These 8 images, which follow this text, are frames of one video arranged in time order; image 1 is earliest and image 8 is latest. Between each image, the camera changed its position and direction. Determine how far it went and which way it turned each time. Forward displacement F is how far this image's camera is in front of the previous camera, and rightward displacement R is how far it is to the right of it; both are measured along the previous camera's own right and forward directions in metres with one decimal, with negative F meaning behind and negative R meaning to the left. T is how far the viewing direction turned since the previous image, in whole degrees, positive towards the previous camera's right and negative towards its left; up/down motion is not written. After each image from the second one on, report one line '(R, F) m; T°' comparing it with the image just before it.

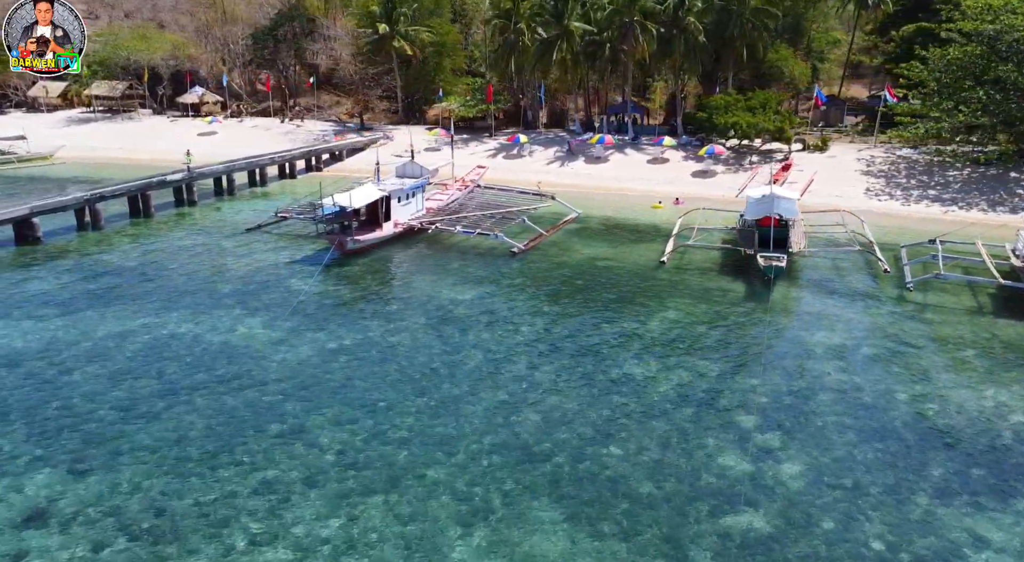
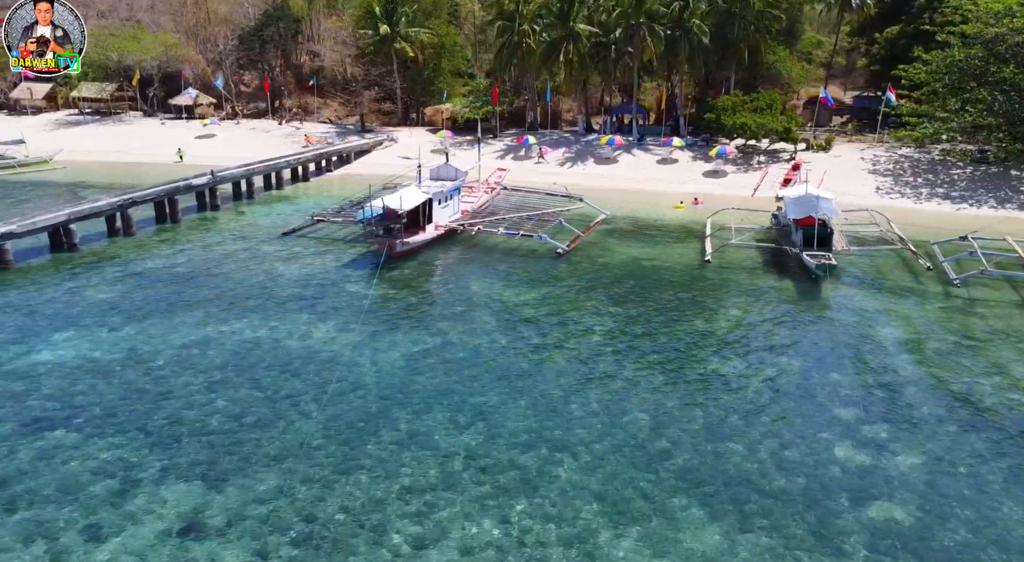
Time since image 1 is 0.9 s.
(-3.6, -0.2) m; +3°
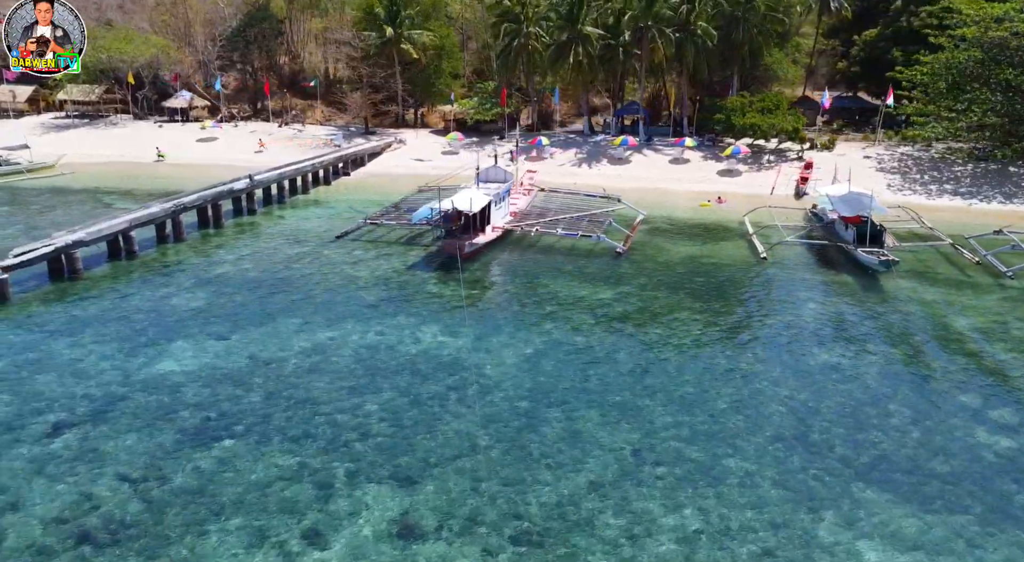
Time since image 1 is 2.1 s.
(-4.9, -0.3) m; +3°
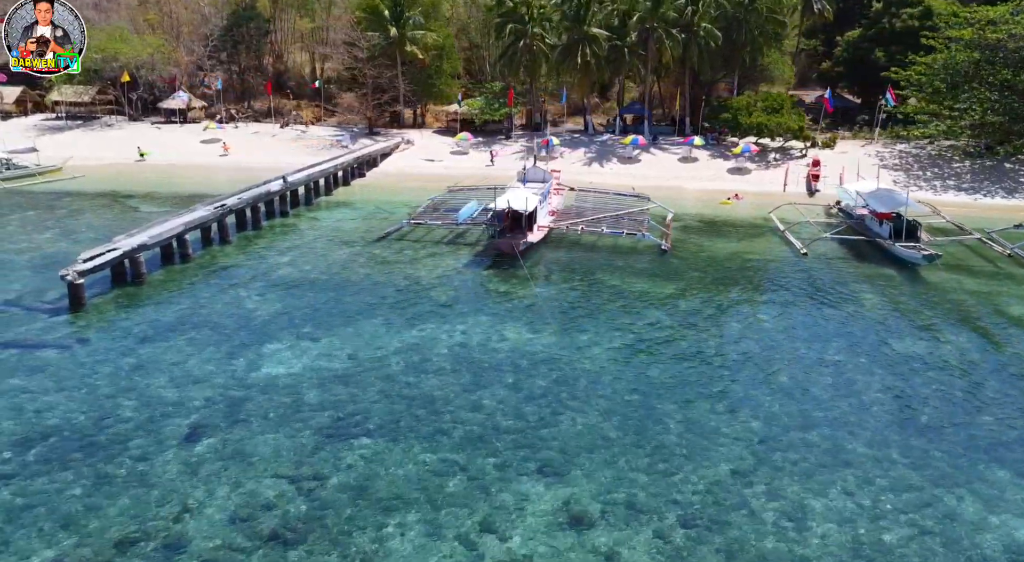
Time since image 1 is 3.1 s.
(-4.0, -0.4) m; +3°
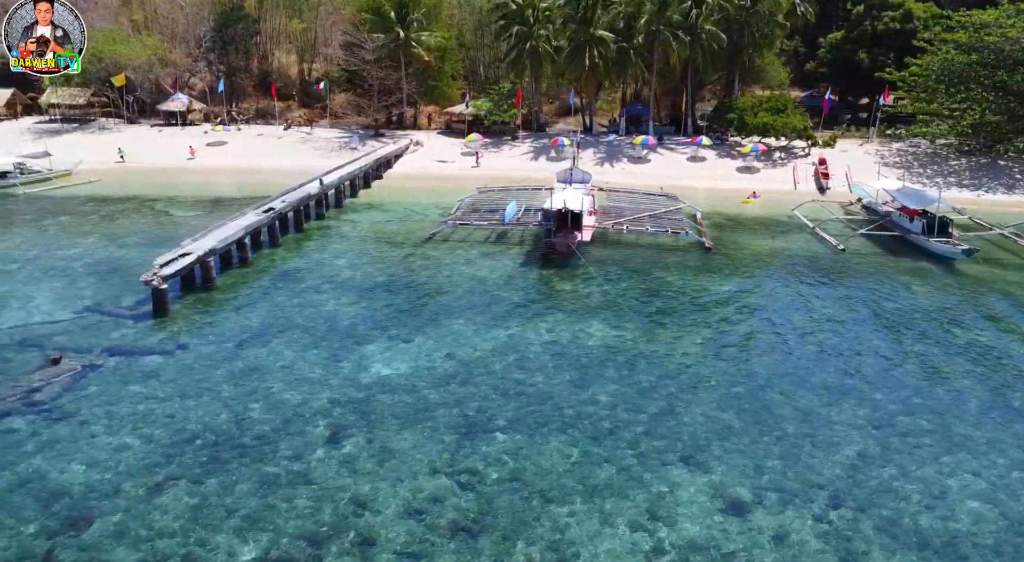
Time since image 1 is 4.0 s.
(-4.1, -0.5) m; +3°
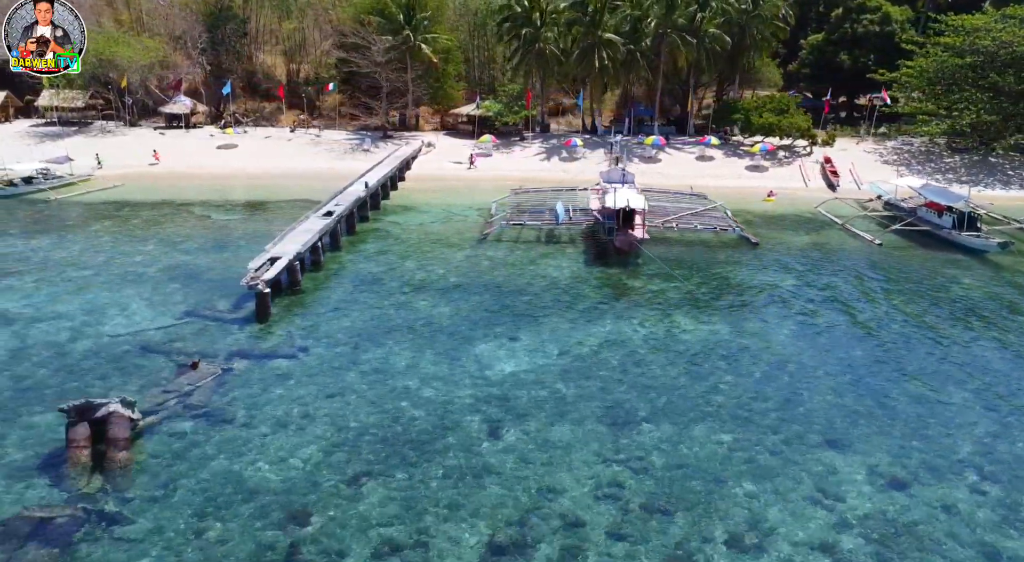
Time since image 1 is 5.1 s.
(-4.8, -0.8) m; +3°
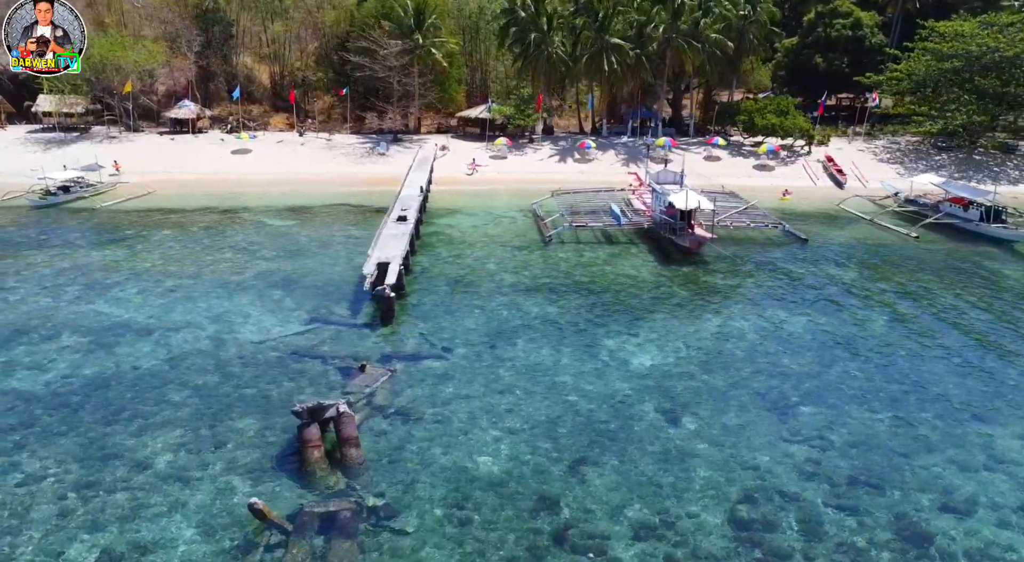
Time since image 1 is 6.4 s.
(-6.1, -0.9) m; +4°
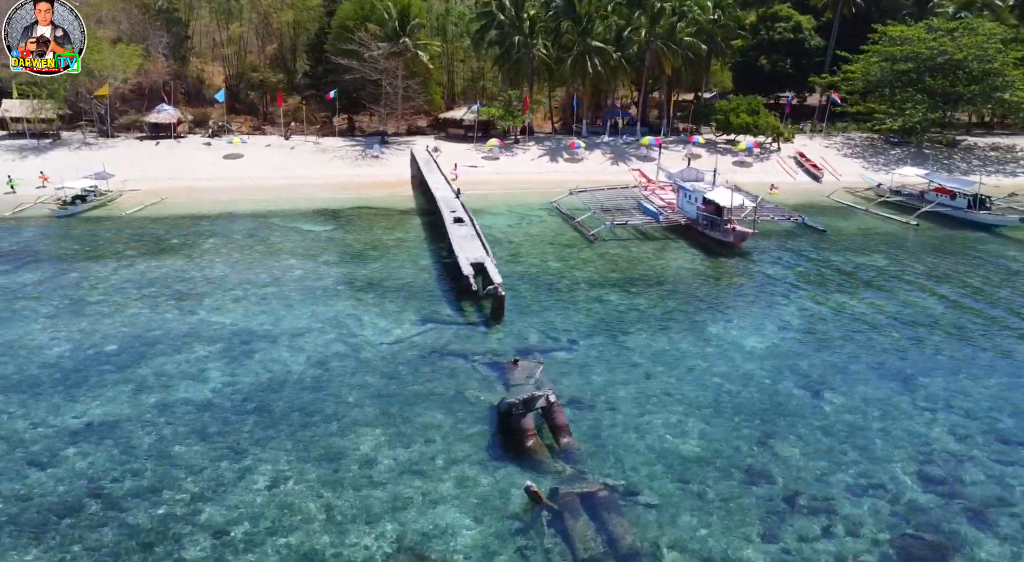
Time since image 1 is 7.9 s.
(-6.9, -0.8) m; +6°
